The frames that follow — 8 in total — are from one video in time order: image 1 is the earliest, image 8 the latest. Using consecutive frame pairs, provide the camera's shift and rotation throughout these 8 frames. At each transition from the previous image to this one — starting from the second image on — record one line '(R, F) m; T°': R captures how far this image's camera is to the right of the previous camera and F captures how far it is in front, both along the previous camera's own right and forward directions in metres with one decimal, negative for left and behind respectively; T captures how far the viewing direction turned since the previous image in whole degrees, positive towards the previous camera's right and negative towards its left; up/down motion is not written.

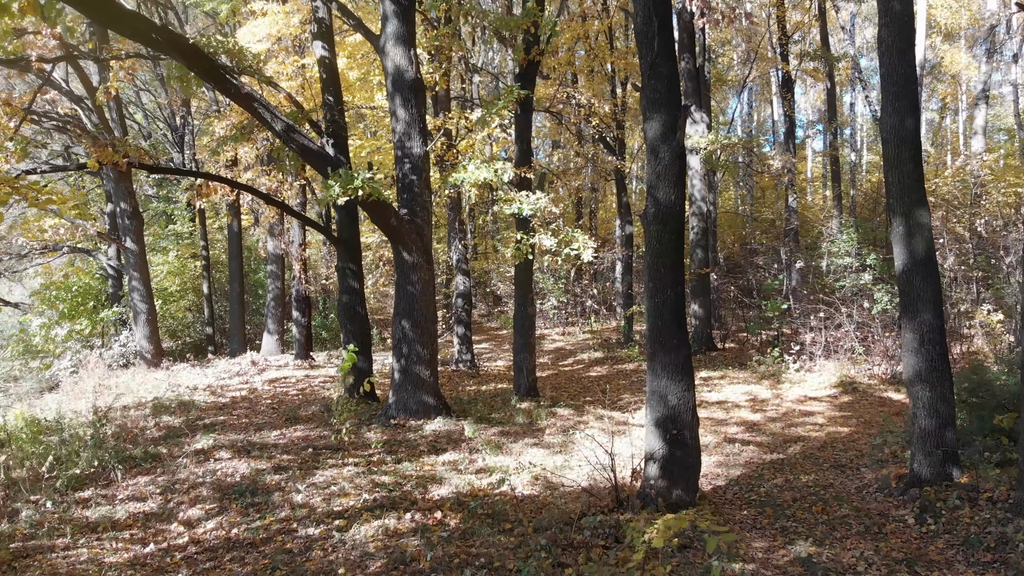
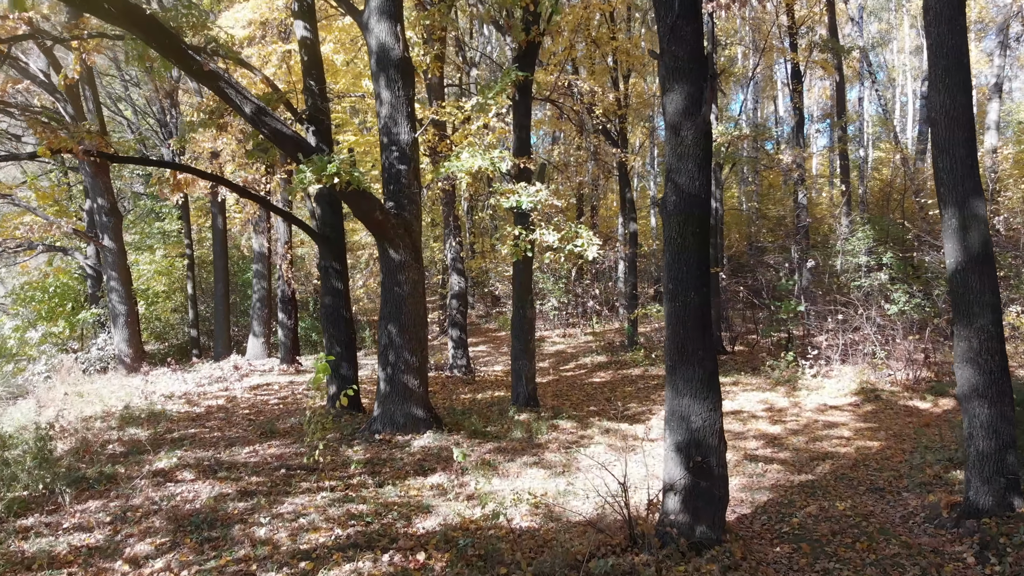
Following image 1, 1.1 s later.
(0.0, +0.7) m; 0°
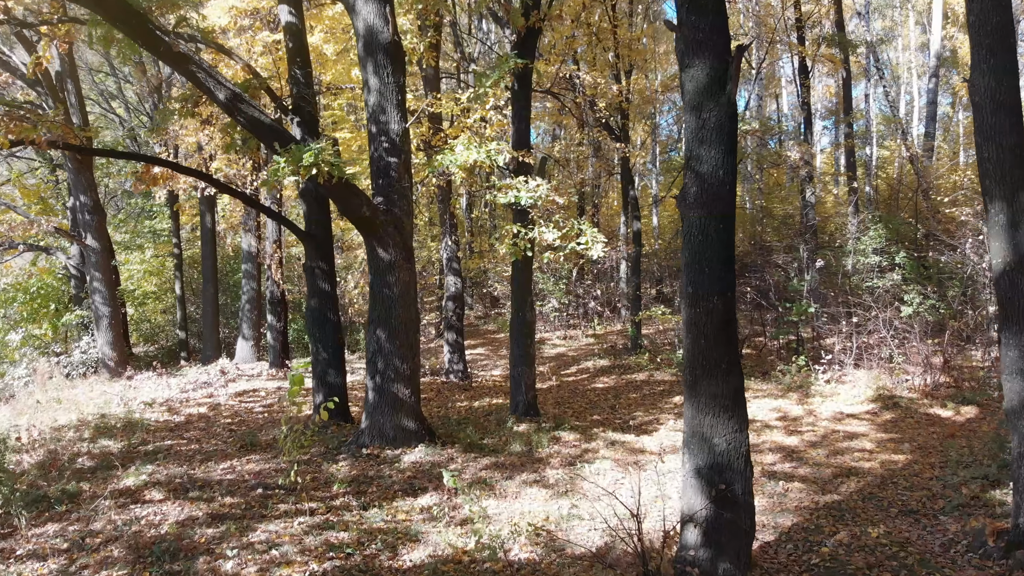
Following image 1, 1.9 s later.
(0.0, +0.5) m; 0°
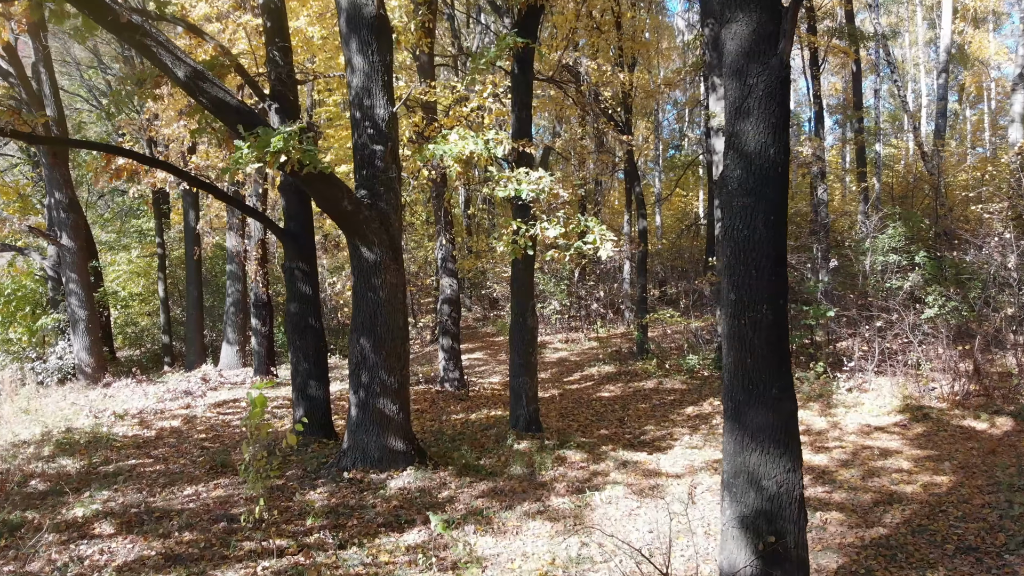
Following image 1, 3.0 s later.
(0.0, +0.7) m; 0°
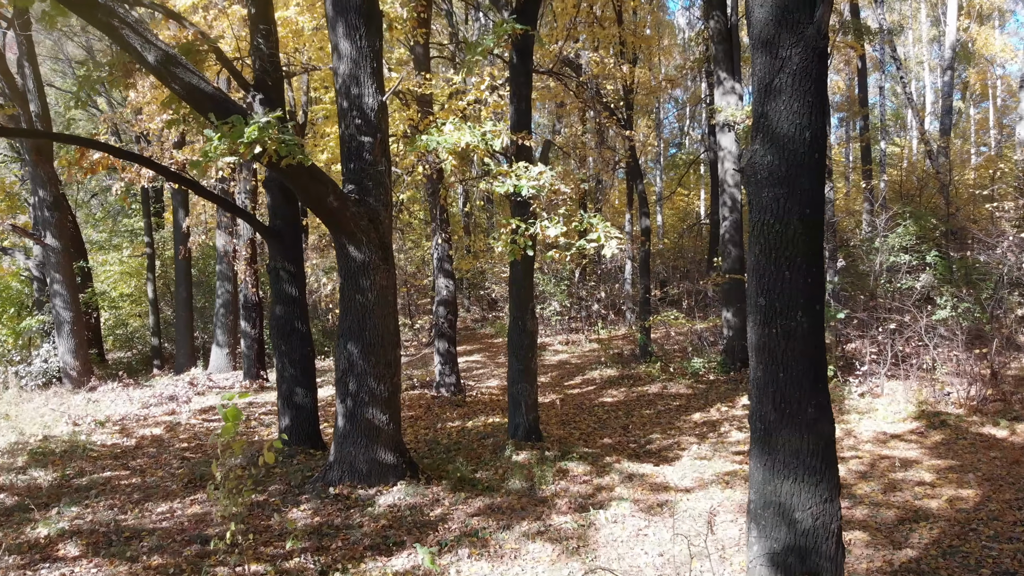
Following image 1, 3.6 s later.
(0.0, +0.4) m; 0°
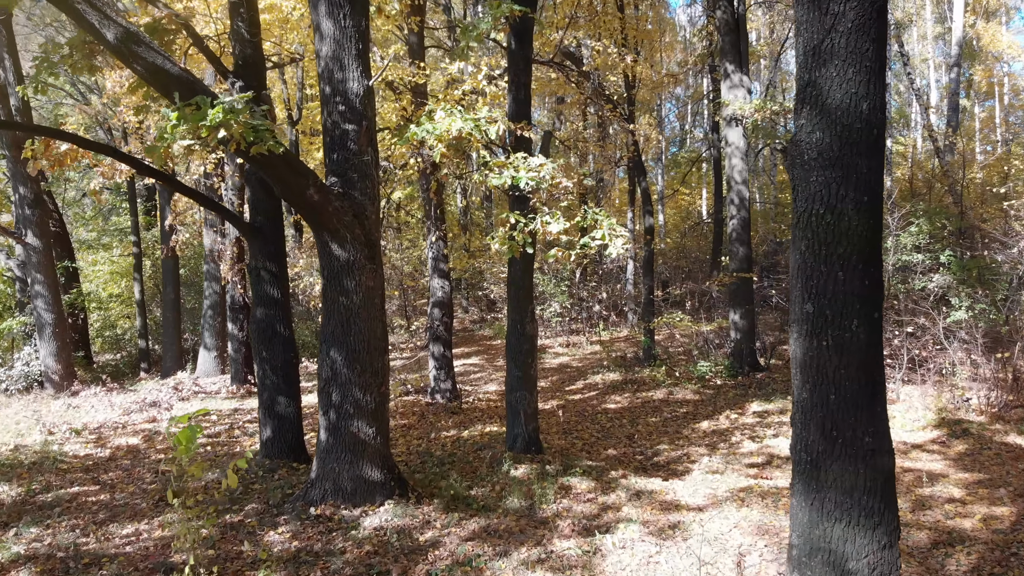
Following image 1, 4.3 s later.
(0.0, +0.4) m; 0°
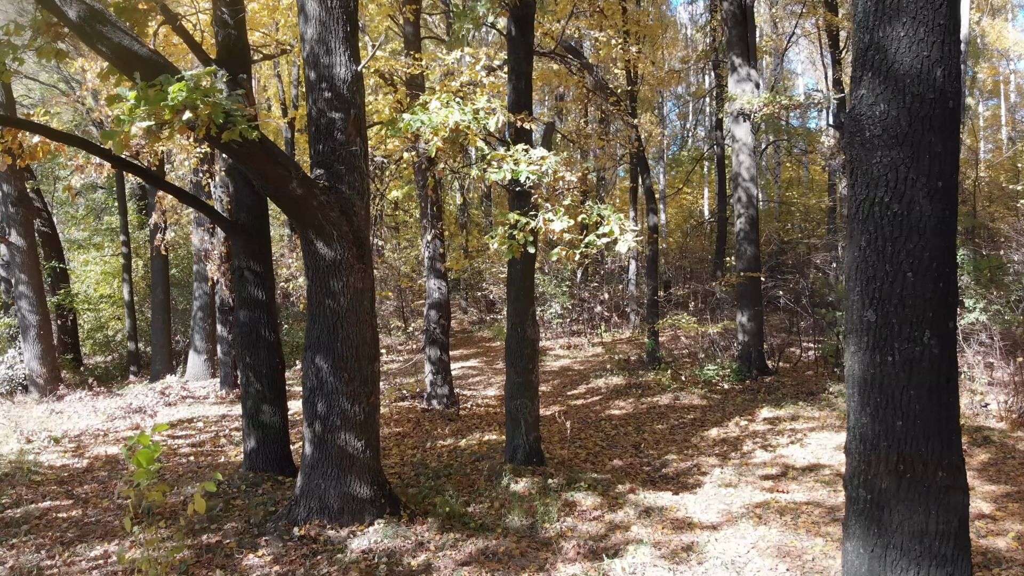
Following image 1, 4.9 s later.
(0.0, +0.4) m; 0°
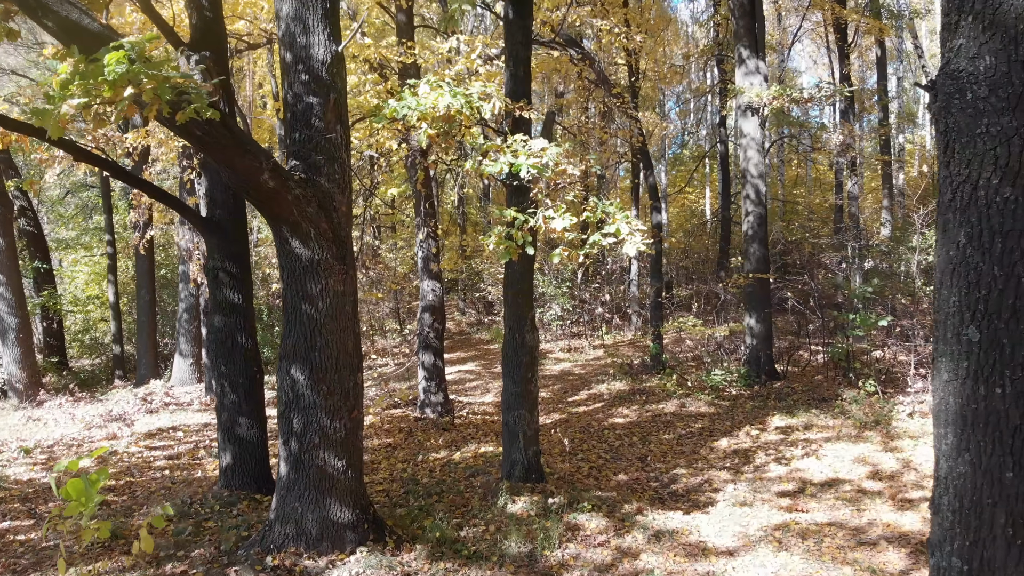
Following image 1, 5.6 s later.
(0.0, +0.4) m; 0°
